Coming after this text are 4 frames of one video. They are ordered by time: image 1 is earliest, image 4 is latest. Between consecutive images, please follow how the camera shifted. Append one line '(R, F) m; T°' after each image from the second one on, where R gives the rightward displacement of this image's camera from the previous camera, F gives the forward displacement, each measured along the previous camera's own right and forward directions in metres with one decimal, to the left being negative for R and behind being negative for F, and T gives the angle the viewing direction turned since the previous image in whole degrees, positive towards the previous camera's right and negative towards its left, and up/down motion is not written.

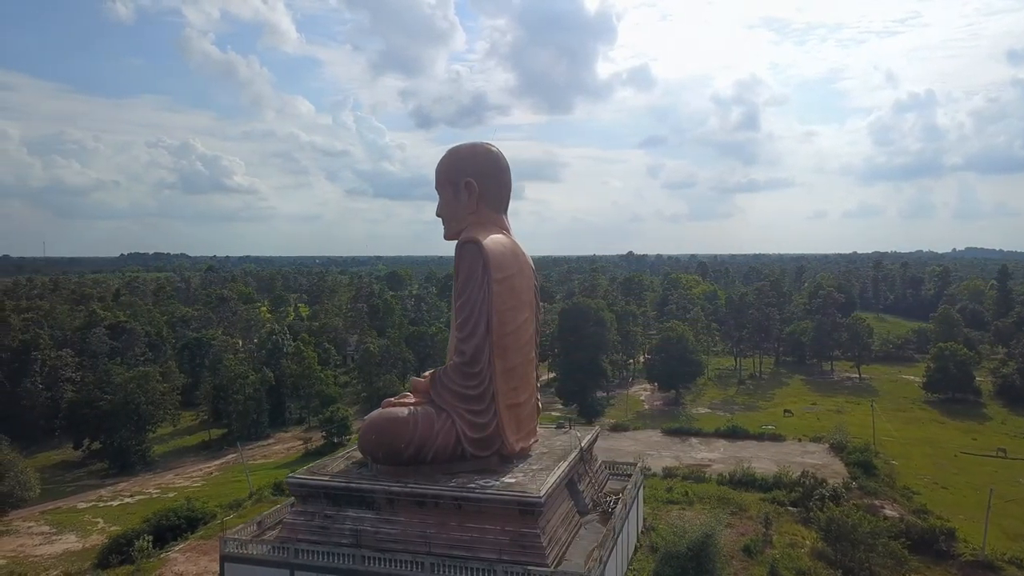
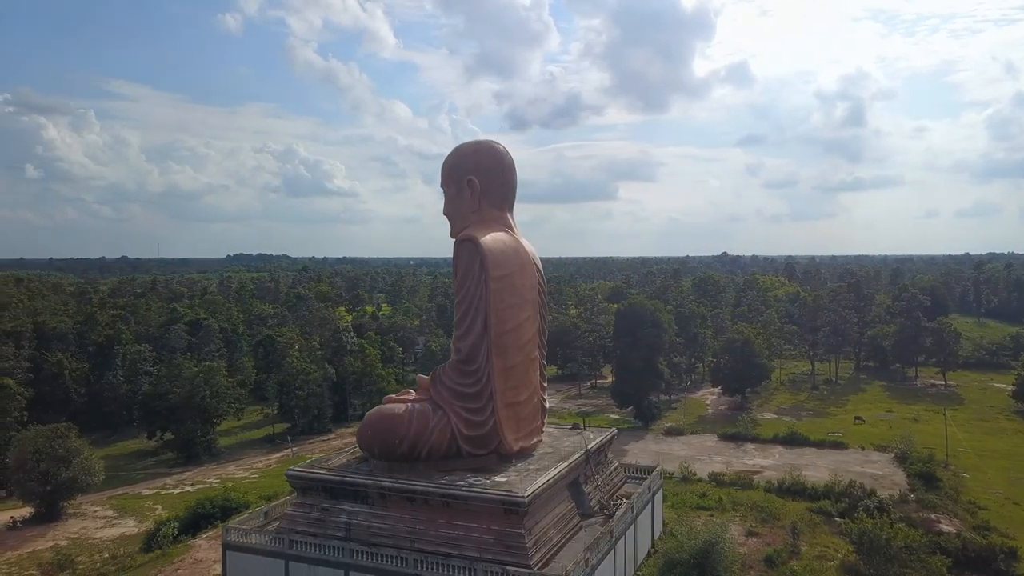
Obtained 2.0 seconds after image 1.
(+1.0, +0.2) m; -6°
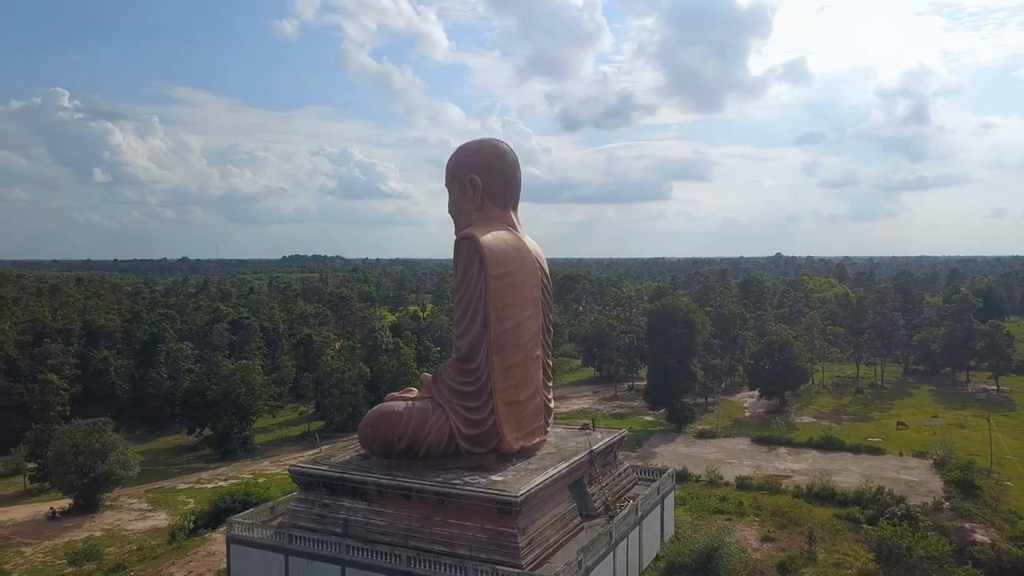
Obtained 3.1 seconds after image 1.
(+0.6, +0.1) m; -3°
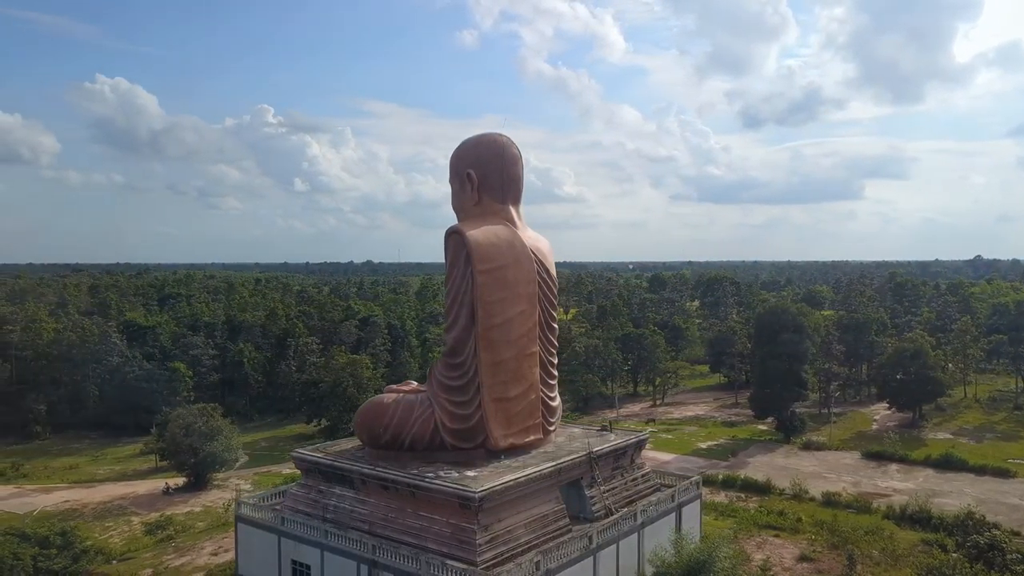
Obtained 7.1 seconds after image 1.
(+2.0, +0.3) m; -10°
